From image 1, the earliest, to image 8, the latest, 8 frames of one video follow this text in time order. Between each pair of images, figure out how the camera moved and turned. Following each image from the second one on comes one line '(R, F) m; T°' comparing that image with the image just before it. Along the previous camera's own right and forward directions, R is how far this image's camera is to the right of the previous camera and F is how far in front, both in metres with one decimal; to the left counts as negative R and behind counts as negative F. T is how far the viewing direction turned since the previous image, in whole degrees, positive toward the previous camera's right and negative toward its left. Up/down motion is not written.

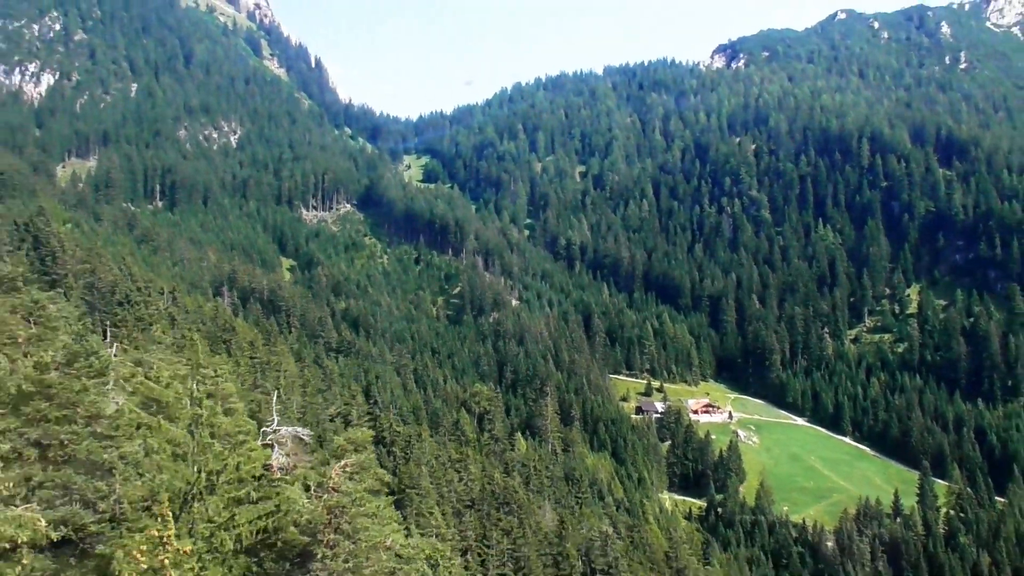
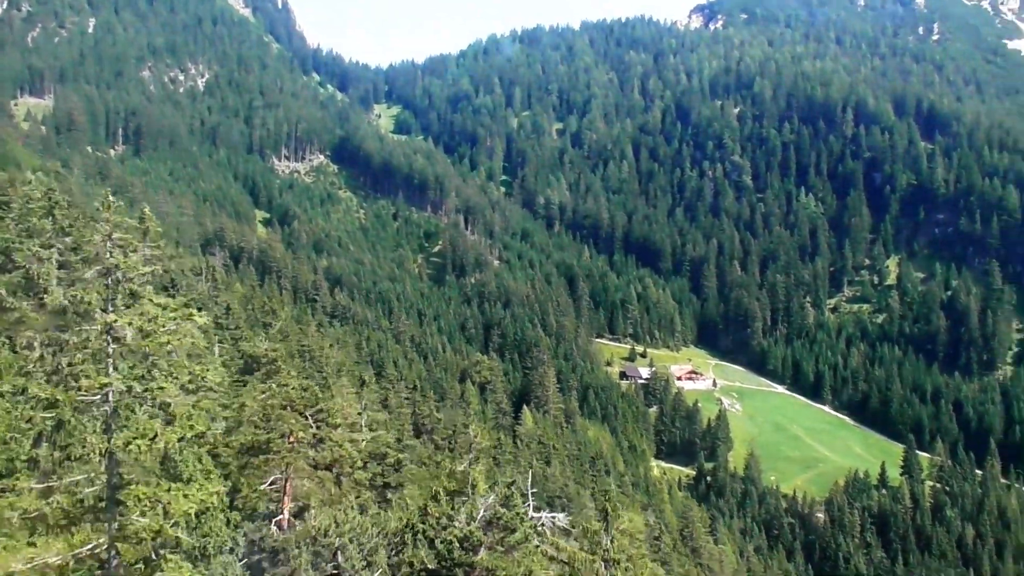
(-6.1, +1.6) m; +3°
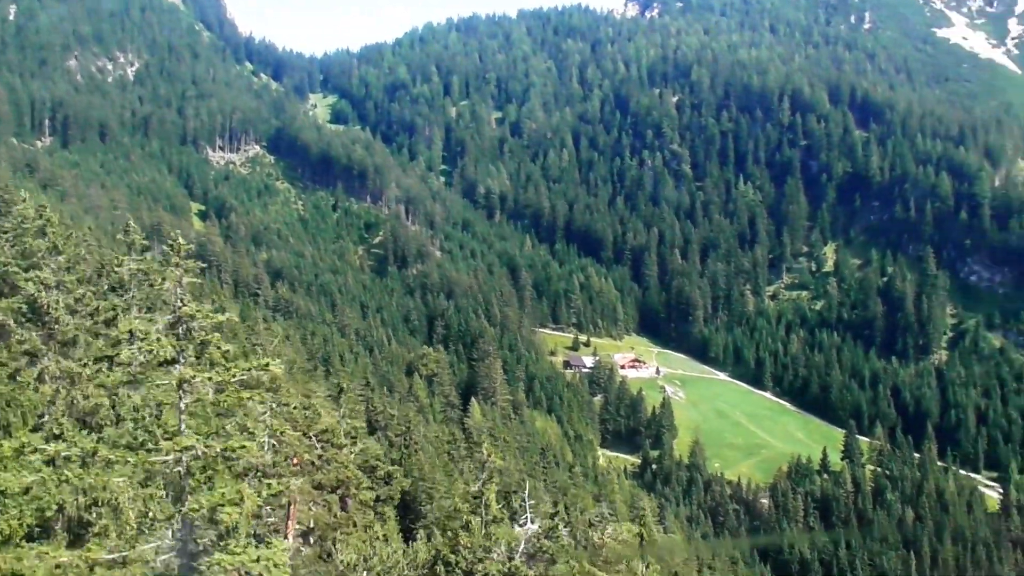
(-1.0, +0.9) m; +4°
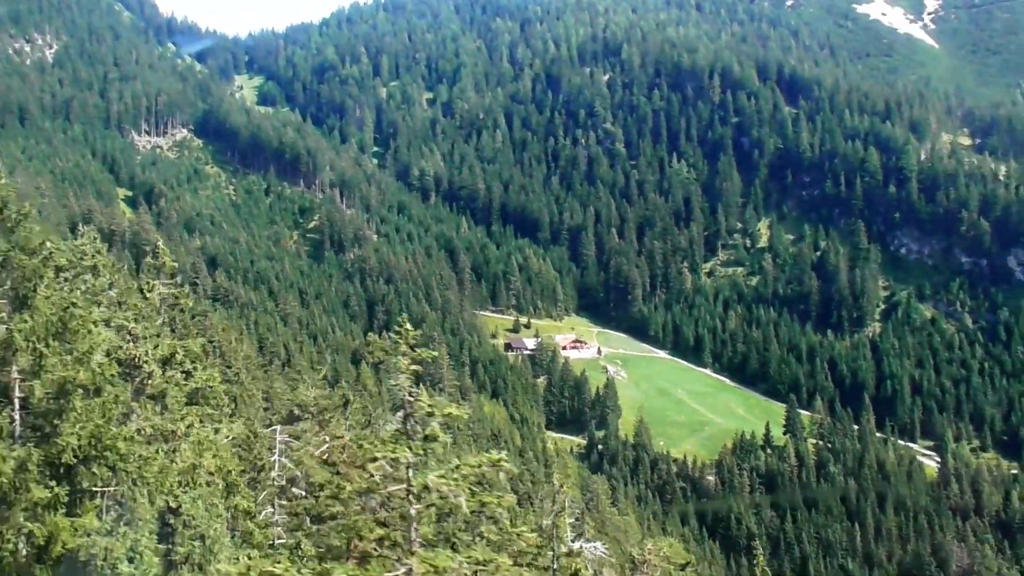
(-1.8, +1.0) m; +4°
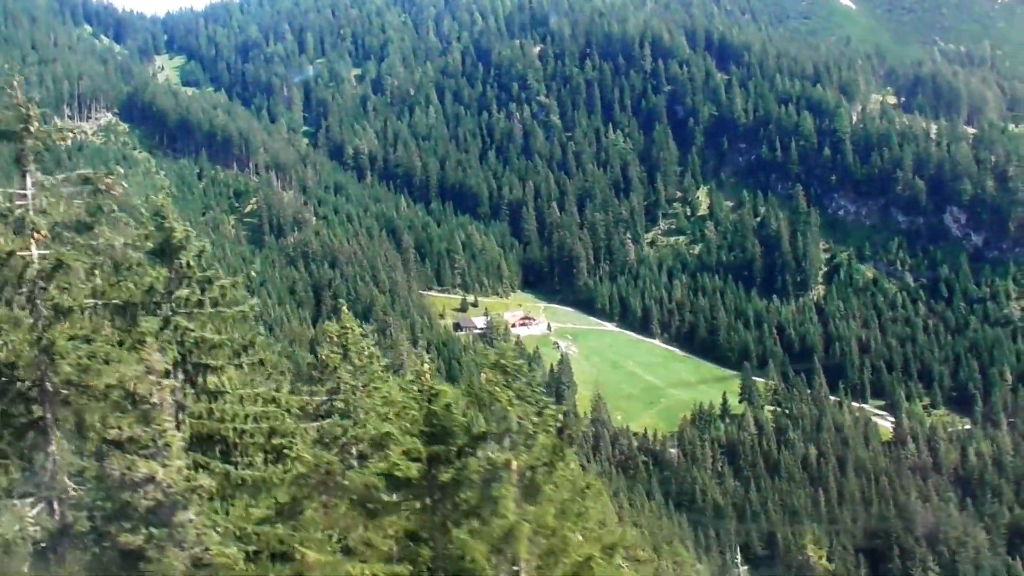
(-3.5, +1.5) m; +4°
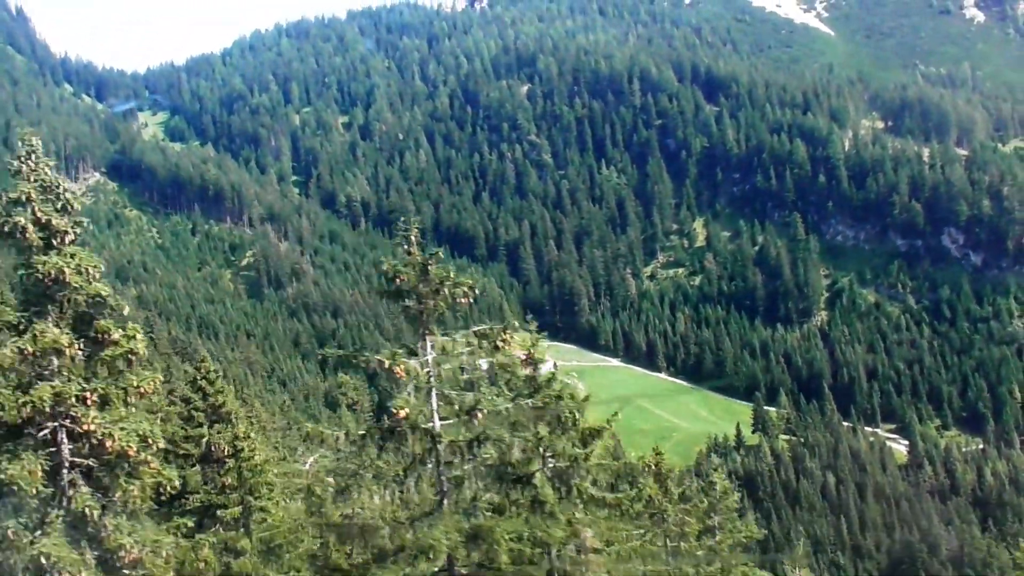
(-2.7, +0.5) m; +1°
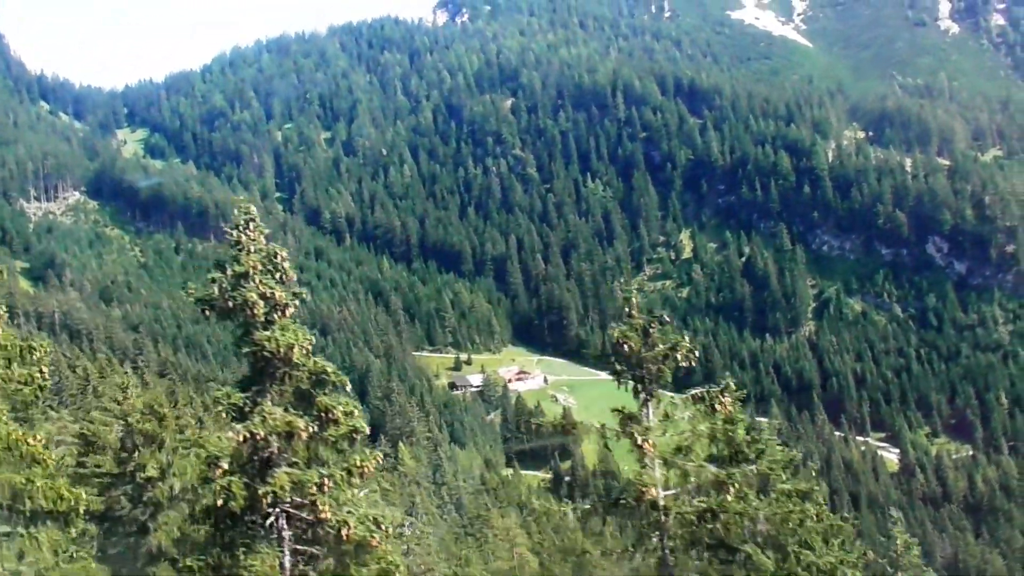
(-1.6, +0.1) m; +1°
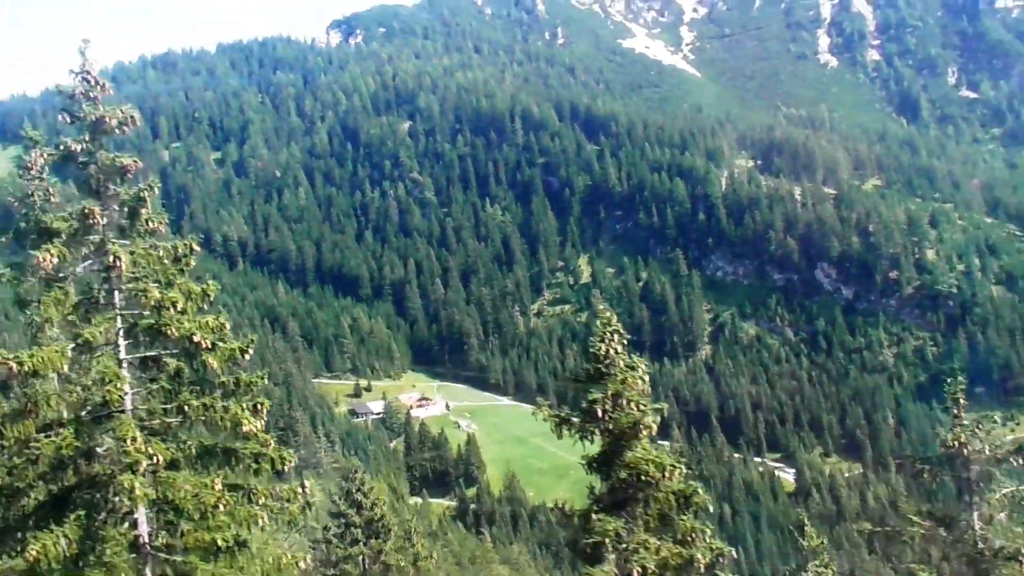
(-2.3, +0.9) m; +6°
